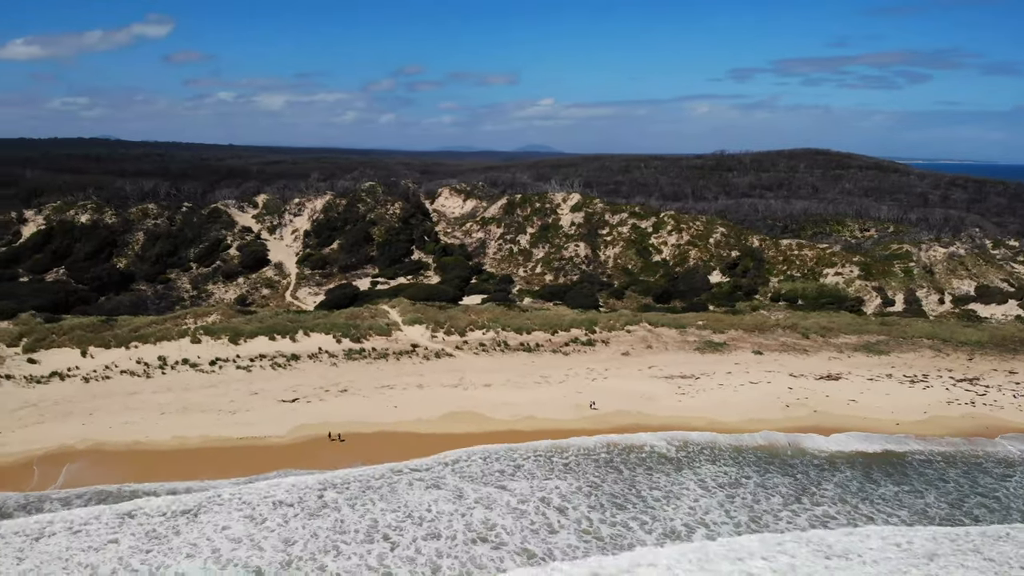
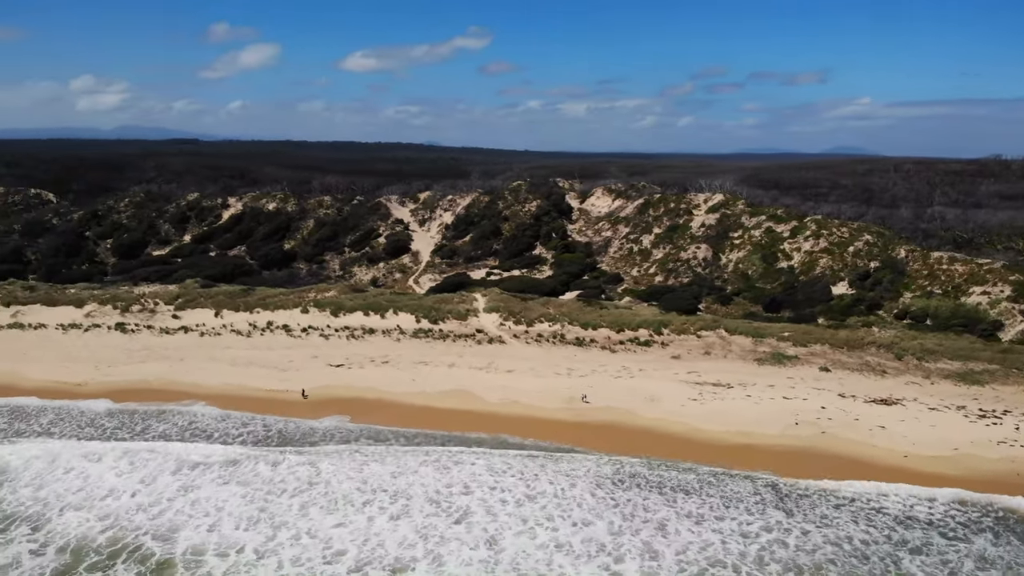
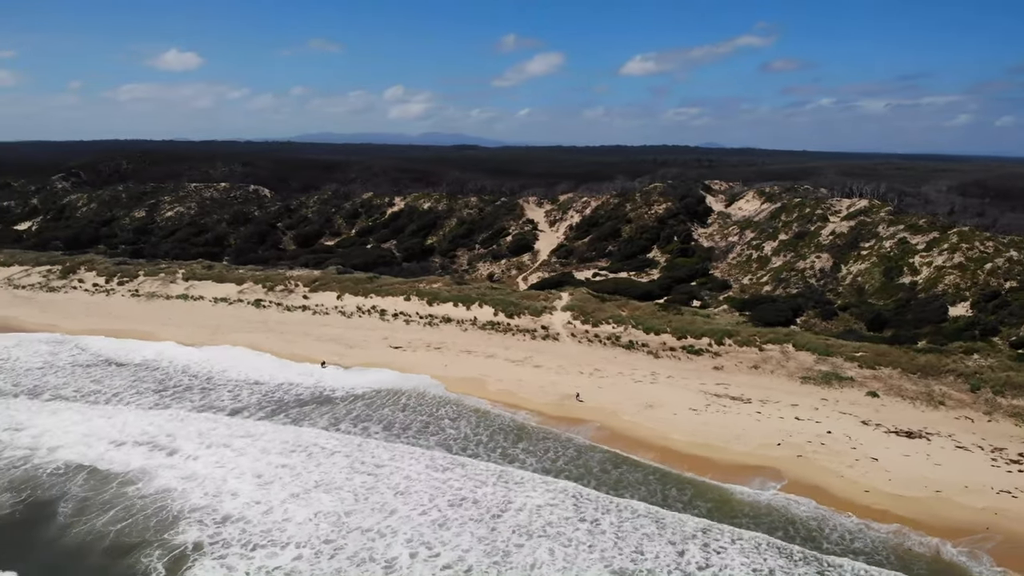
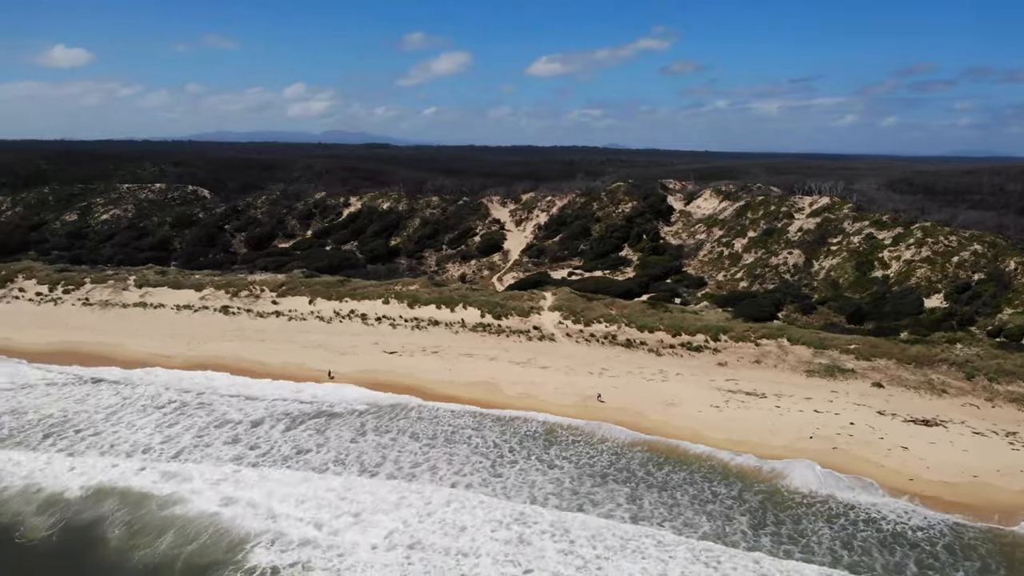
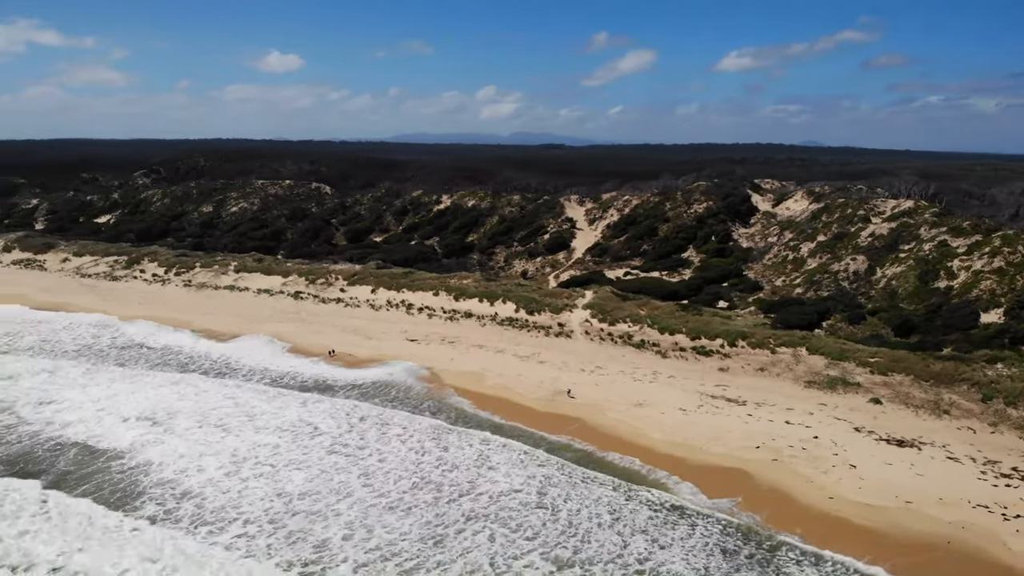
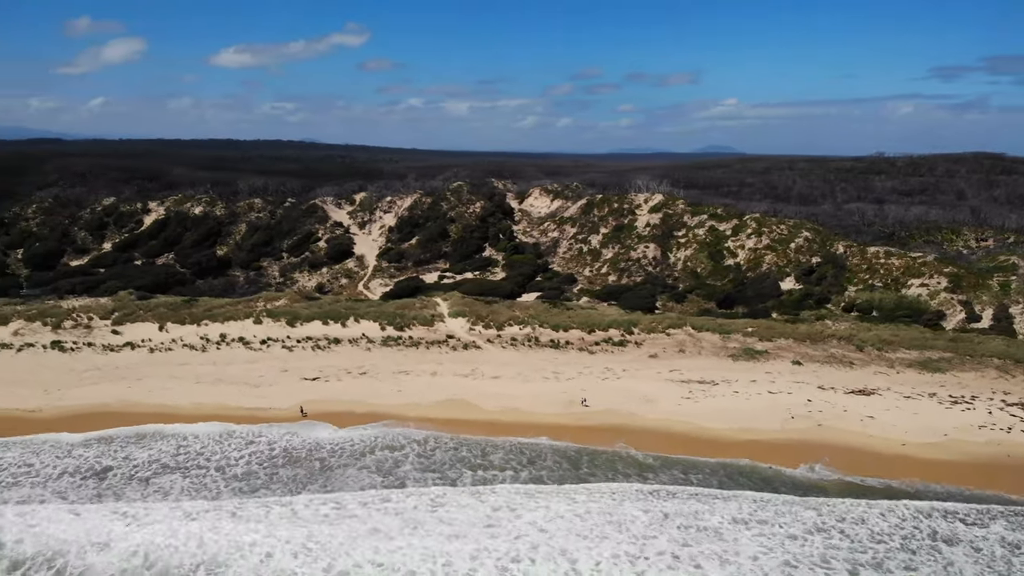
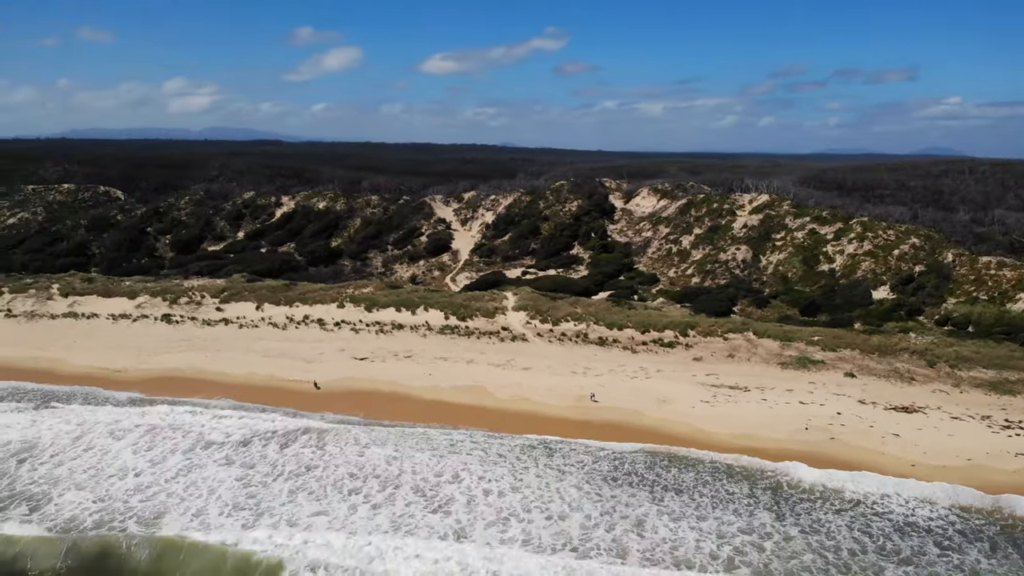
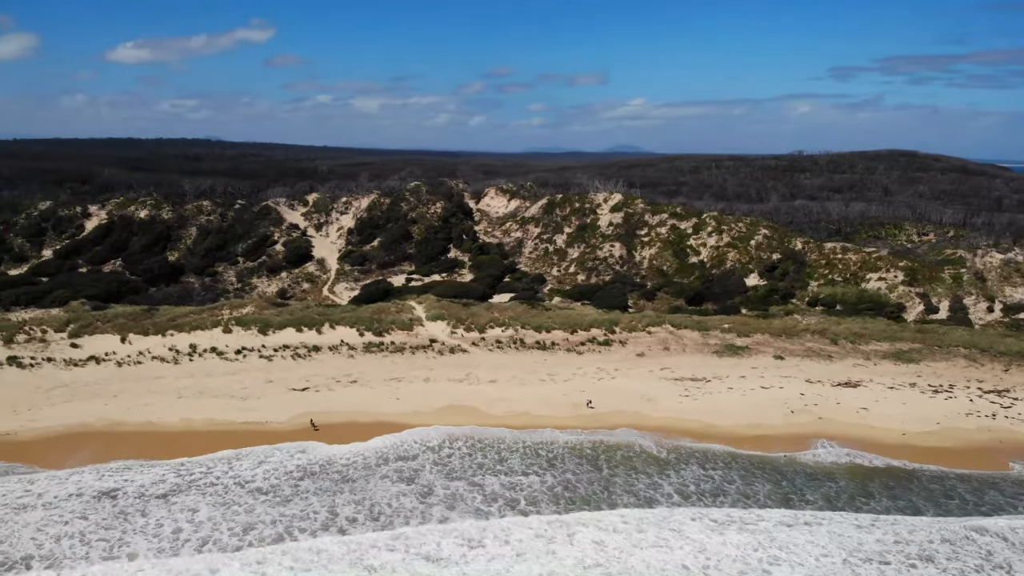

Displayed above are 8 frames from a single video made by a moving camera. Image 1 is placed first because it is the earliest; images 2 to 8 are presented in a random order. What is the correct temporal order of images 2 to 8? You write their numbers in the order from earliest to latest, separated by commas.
8, 6, 2, 7, 4, 3, 5
